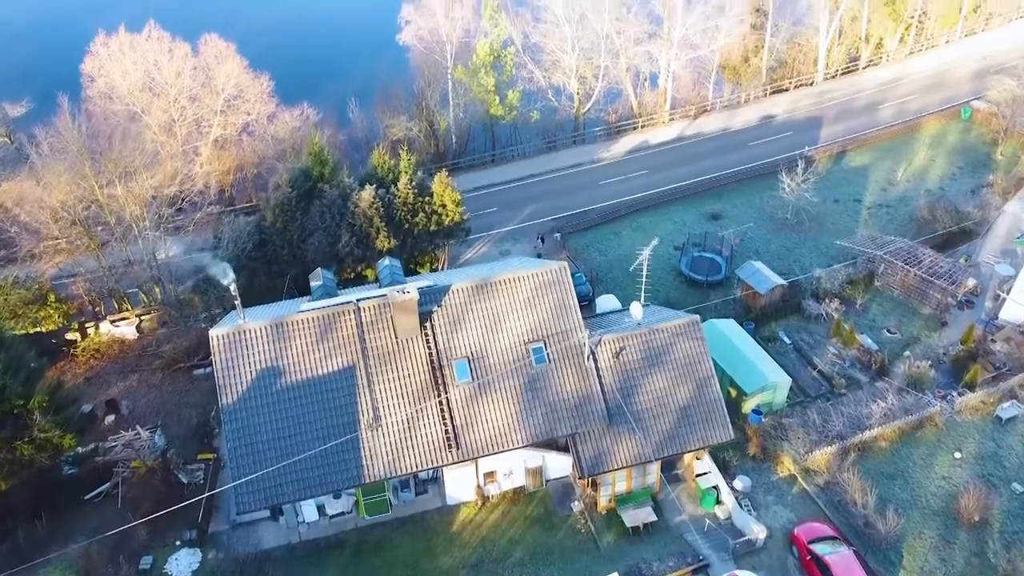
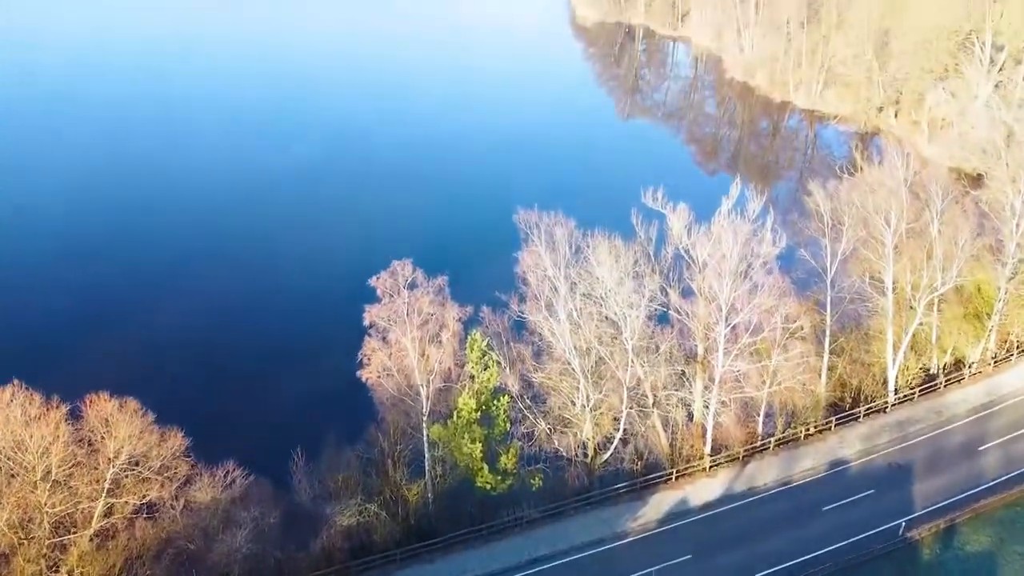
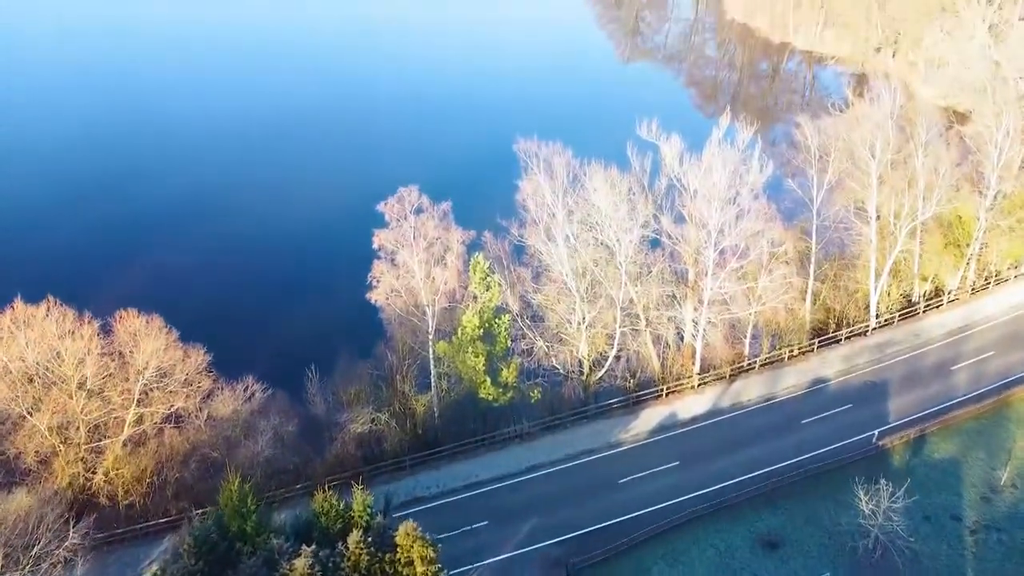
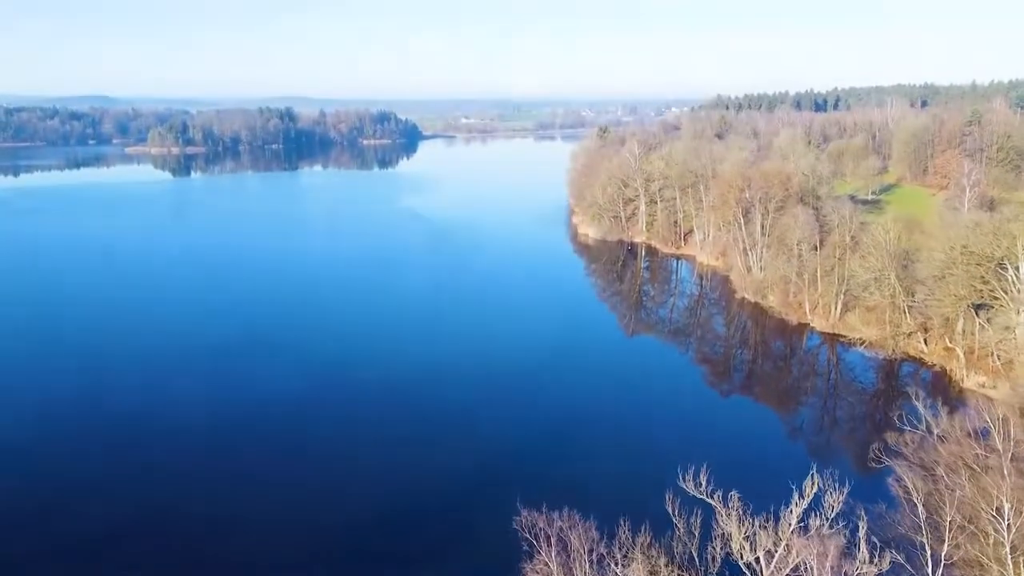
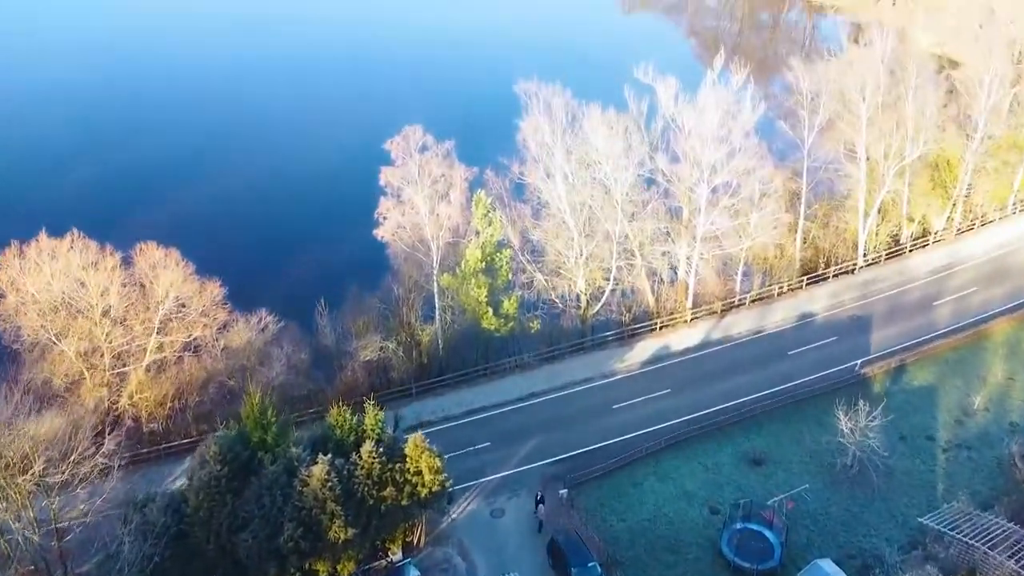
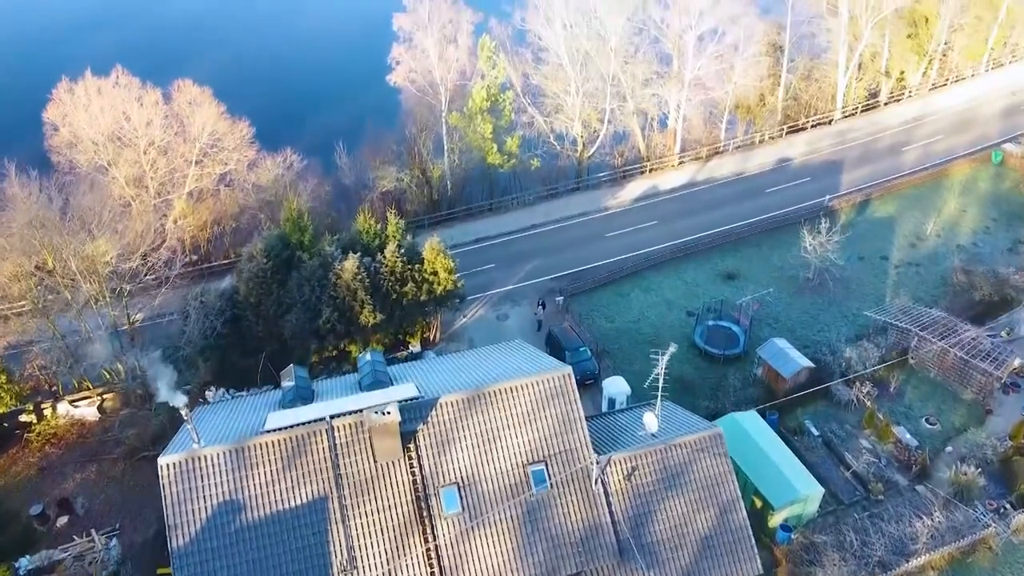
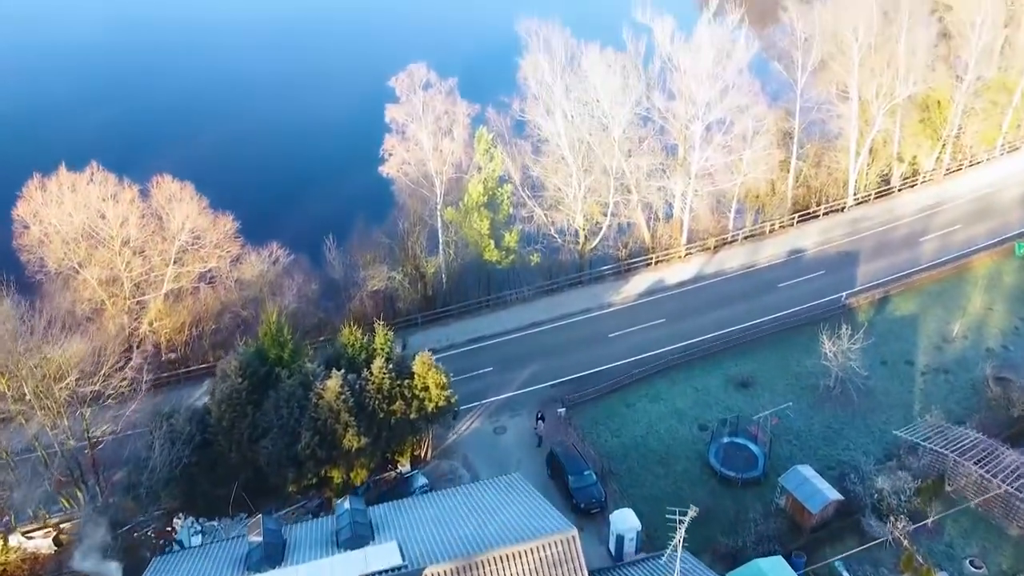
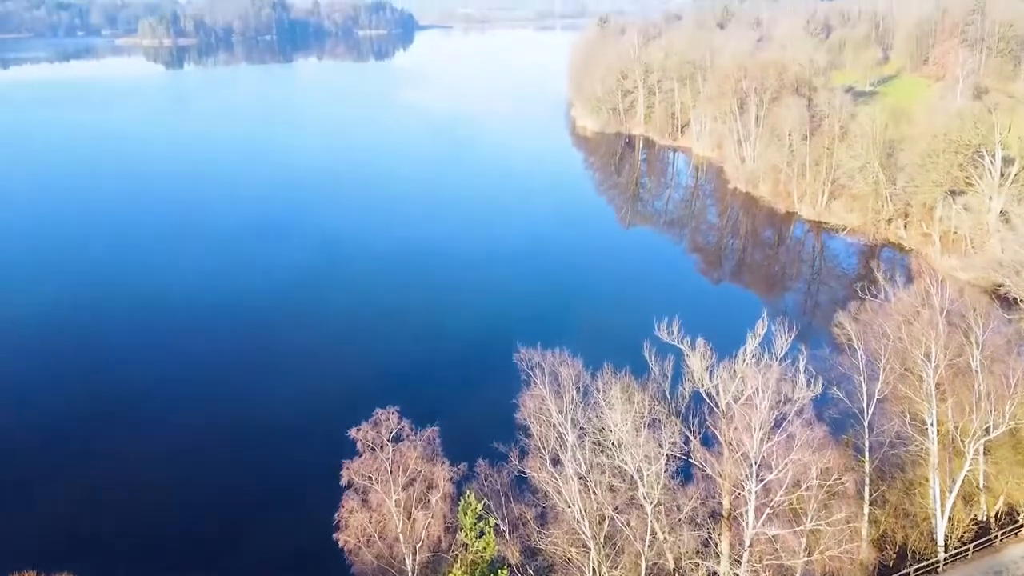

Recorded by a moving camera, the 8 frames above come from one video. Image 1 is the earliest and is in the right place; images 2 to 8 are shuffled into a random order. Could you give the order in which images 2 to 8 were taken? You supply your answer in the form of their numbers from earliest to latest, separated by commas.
6, 7, 5, 3, 2, 8, 4
